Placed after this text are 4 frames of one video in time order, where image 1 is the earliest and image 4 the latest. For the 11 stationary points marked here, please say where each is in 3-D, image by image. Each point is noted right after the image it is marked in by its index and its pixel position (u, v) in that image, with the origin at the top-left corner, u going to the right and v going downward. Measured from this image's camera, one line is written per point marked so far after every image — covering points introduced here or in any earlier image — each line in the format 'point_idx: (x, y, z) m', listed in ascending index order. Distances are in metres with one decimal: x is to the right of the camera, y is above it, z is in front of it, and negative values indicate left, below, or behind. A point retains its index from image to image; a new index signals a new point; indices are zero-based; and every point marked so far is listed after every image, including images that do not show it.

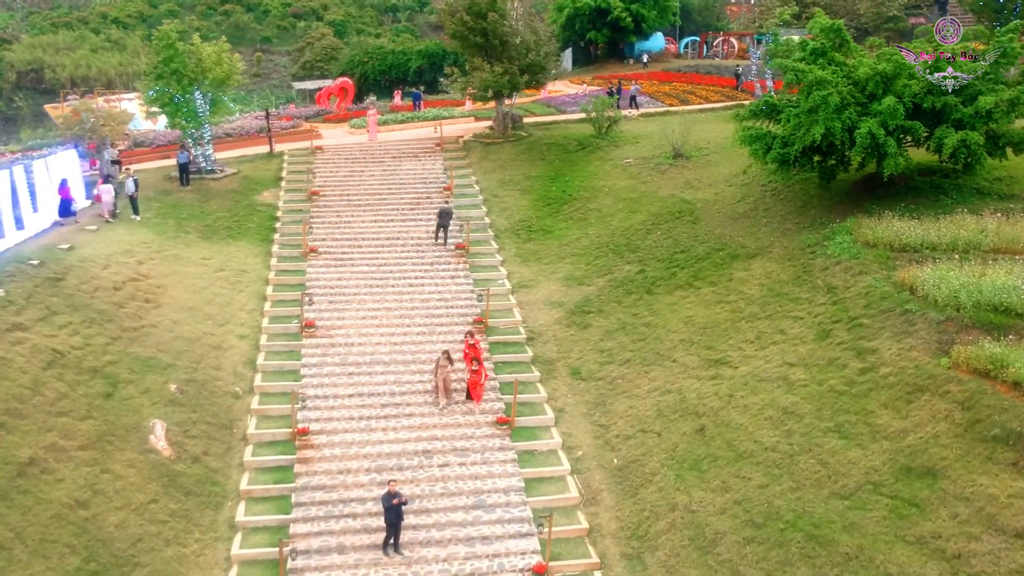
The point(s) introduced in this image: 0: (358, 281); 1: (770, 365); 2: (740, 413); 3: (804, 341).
0: (-3.6, +0.1, +19.1) m
1: (+4.5, -1.4, +14.4) m
2: (+3.8, -2.1, +13.8) m
3: (+5.2, -1.0, +14.5) m
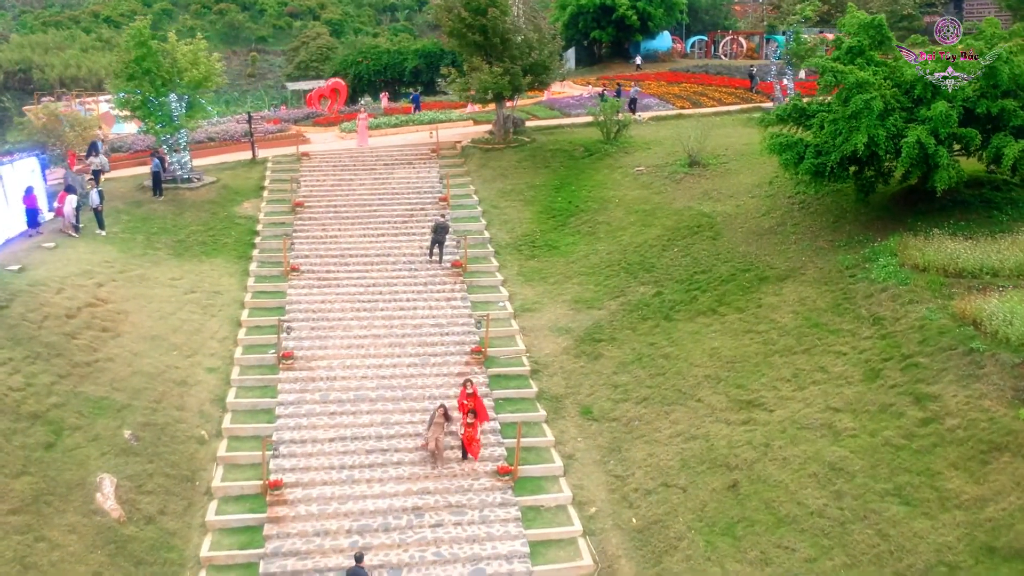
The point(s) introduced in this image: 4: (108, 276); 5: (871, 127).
0: (-3.5, -0.4, +17.2) m
1: (+4.6, -1.9, +12.6) m
2: (+3.8, -2.6, +11.9) m
3: (+5.2, -1.5, +12.7) m
4: (-8.3, +0.2, +16.9) m
5: (+6.4, +2.9, +14.7) m
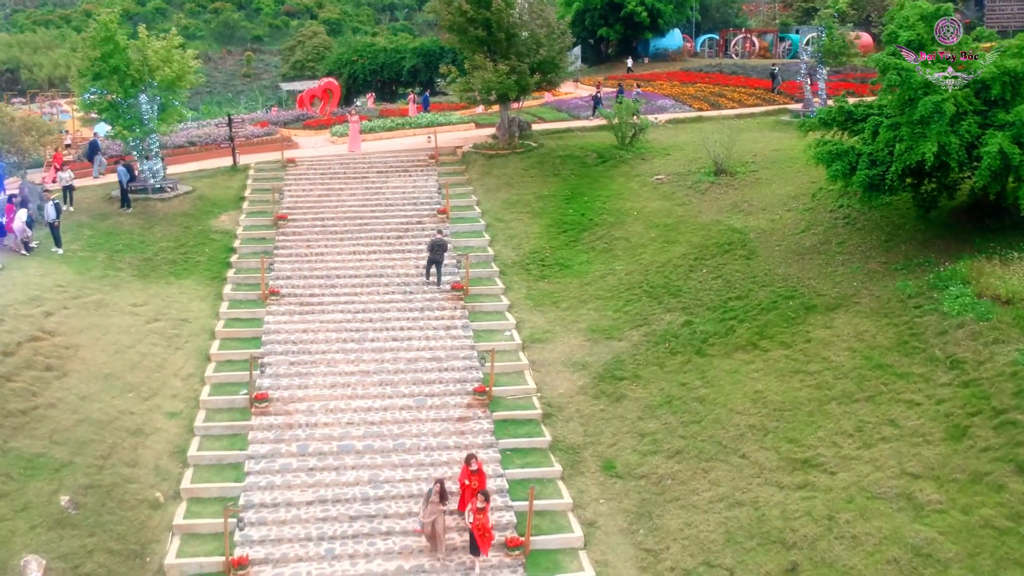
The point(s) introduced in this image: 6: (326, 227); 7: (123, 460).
0: (-3.4, -0.9, +15.1) m
1: (+4.7, -2.4, +10.5) m
2: (+4.0, -3.1, +9.8) m
3: (+5.3, -2.0, +10.5) m
4: (-8.1, -0.3, +14.8) m
5: (+6.5, +2.4, +12.5) m
6: (-4.2, +1.4, +18.7) m
7: (-5.7, -2.5, +12.0) m
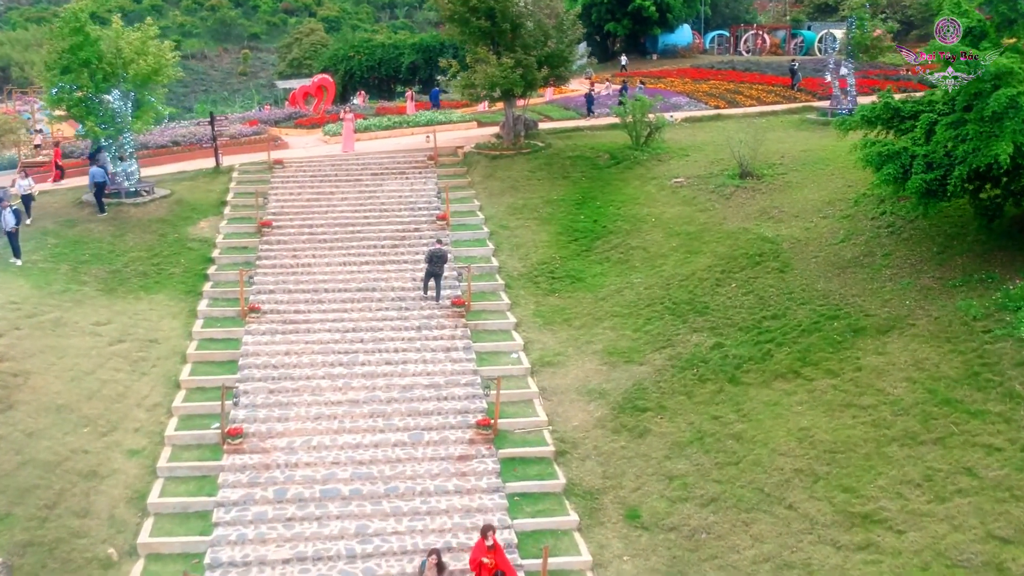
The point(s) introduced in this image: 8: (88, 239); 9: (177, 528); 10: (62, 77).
0: (-3.3, -1.2, +13.5) m
1: (+4.8, -2.7, +8.8) m
2: (+4.1, -3.4, +8.2) m
3: (+5.5, -2.3, +8.9) m
4: (-8.0, -0.6, +13.1) m
5: (+6.7, +2.1, +10.9) m
6: (-4.1, +1.1, +17.1) m
7: (-5.6, -2.8, +10.4) m
8: (-8.6, +1.0, +16.7) m
9: (-4.3, -3.1, +10.5) m
10: (-9.8, +4.6, +17.8) m
